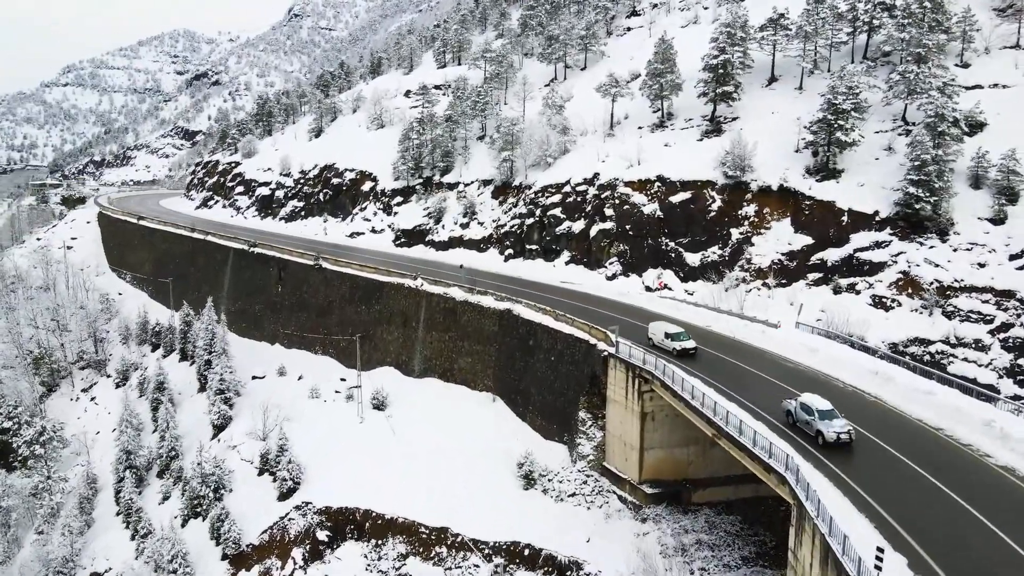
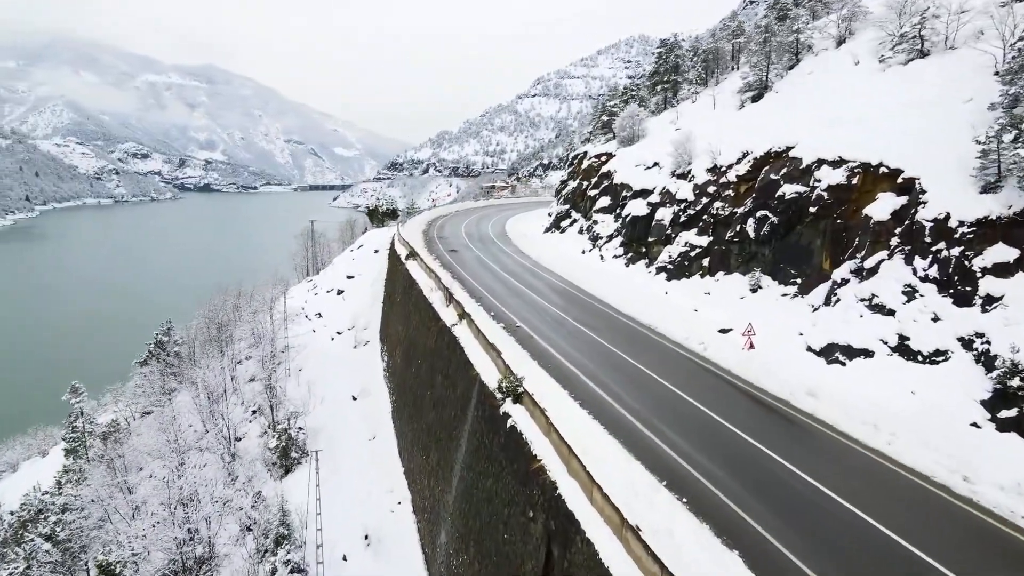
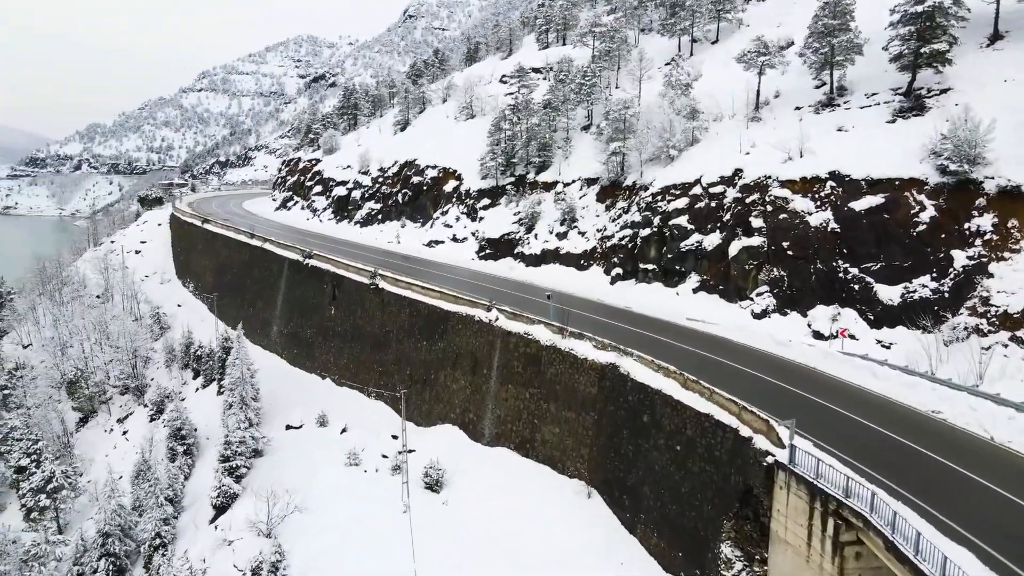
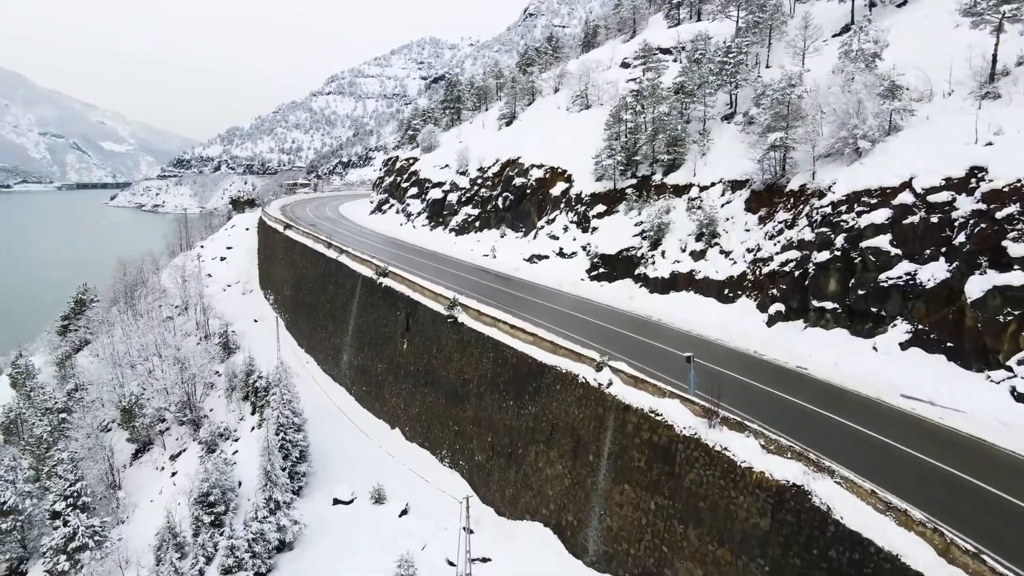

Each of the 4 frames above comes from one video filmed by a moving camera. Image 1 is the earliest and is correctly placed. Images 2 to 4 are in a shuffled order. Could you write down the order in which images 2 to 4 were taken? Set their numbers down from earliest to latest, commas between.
3, 4, 2
